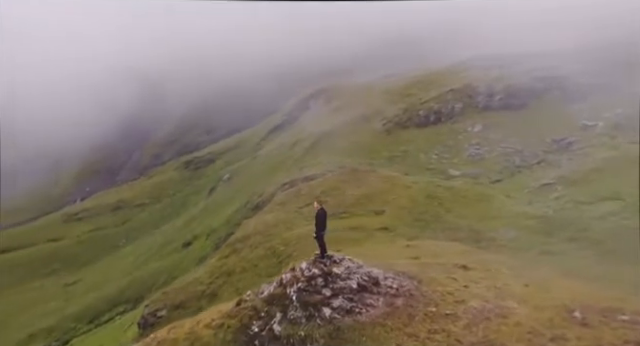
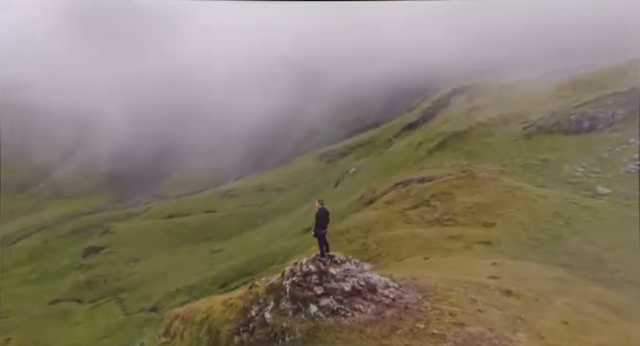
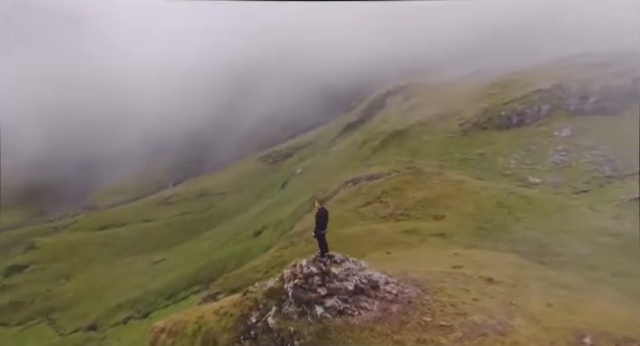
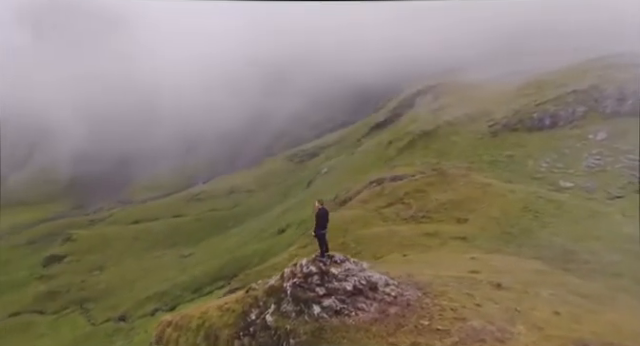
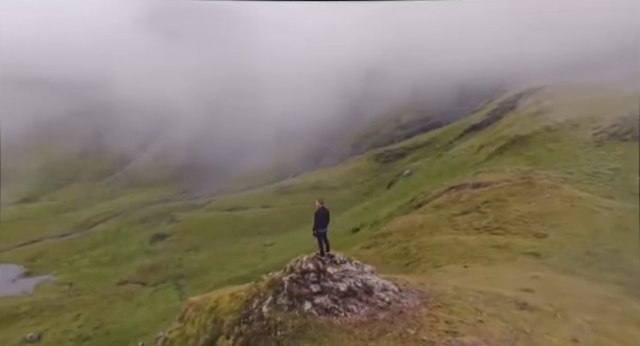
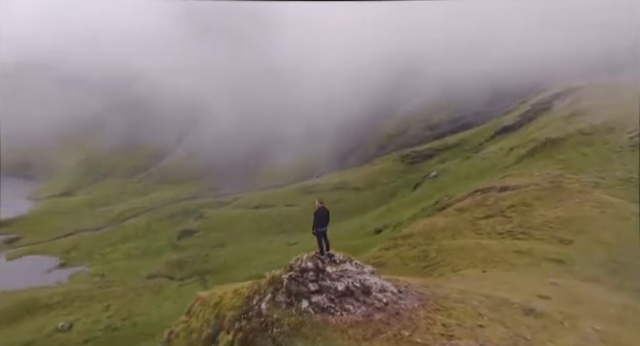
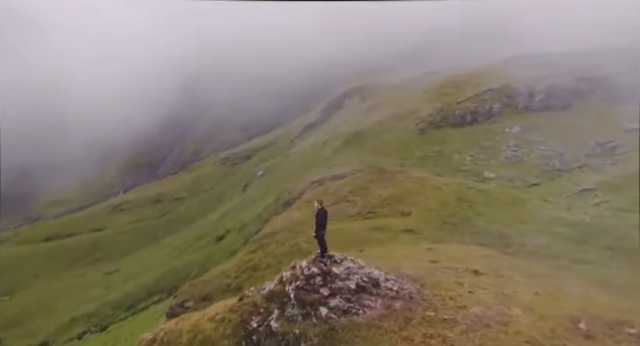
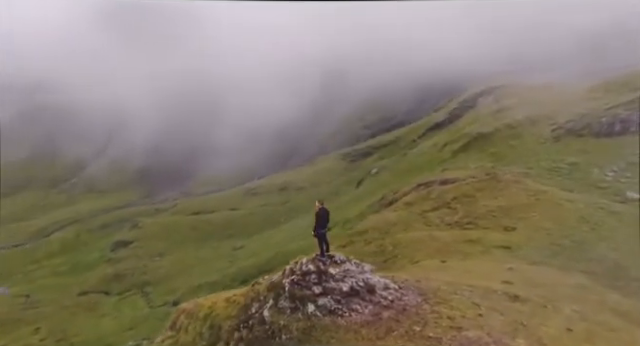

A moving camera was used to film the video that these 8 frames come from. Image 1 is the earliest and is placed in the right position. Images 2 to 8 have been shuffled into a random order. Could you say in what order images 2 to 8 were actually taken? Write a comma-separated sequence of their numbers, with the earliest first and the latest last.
7, 3, 4, 2, 8, 5, 6
